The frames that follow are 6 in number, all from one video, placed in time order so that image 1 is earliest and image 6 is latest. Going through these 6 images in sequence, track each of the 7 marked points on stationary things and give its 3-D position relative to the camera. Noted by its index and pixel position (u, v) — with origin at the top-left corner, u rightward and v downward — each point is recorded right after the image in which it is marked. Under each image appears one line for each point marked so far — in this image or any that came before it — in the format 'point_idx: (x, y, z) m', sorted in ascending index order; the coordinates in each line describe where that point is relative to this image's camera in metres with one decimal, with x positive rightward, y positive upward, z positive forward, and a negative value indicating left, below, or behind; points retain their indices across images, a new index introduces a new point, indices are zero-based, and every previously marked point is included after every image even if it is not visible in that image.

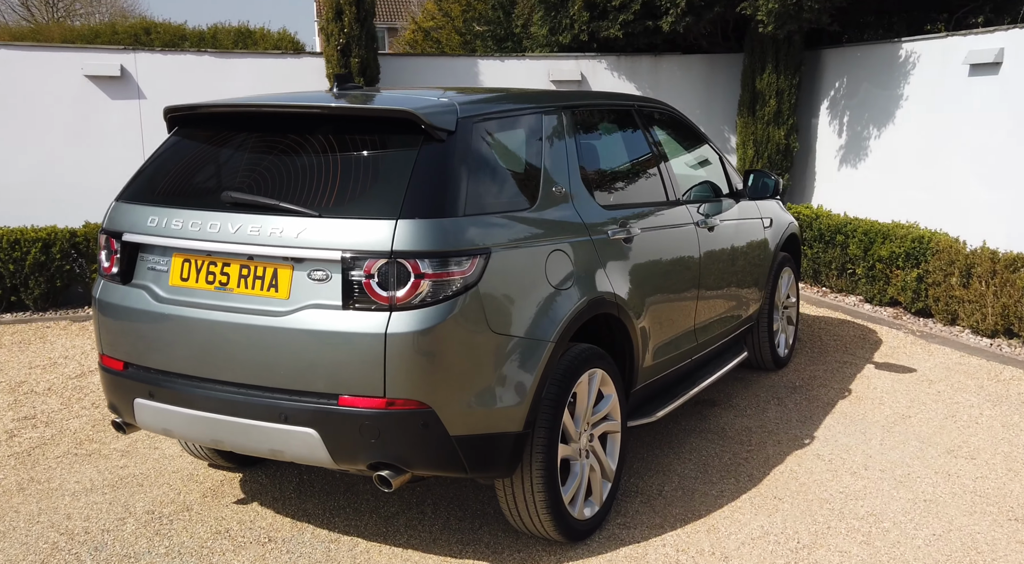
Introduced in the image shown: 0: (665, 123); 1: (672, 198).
0: (+0.9, +0.9, +4.9) m
1: (+0.8, +0.4, +4.5) m
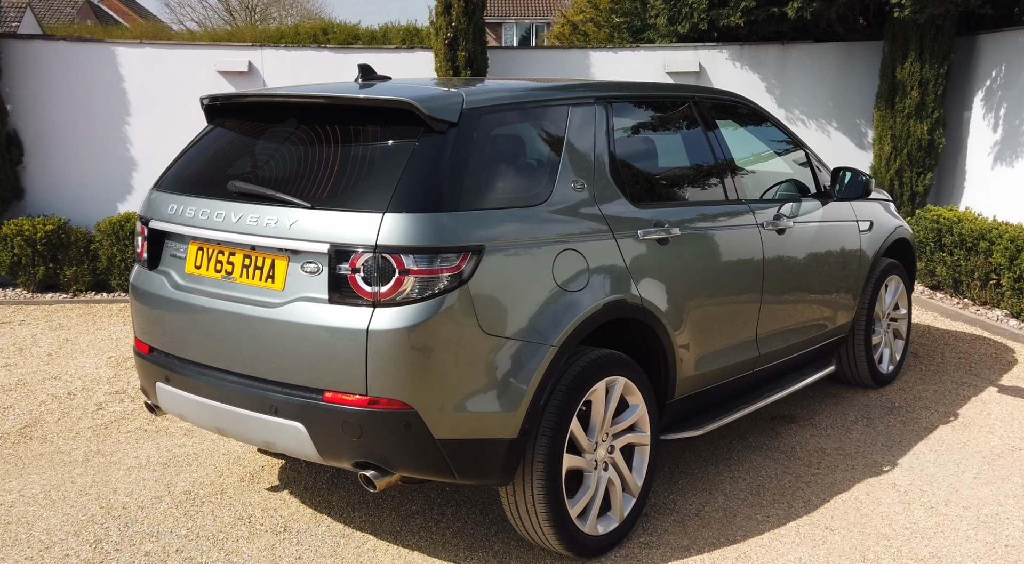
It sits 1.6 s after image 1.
0: (+1.2, +0.8, +4.6) m
1: (+1.0, +0.4, +4.2) m
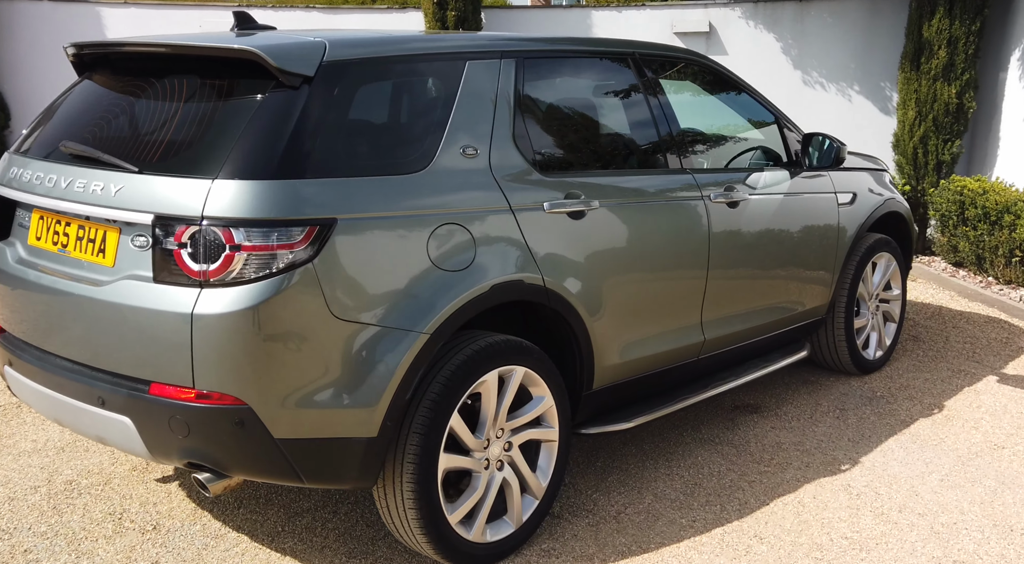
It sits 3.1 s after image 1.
0: (+0.9, +1.0, +4.1) m
1: (+0.7, +0.5, +3.7) m
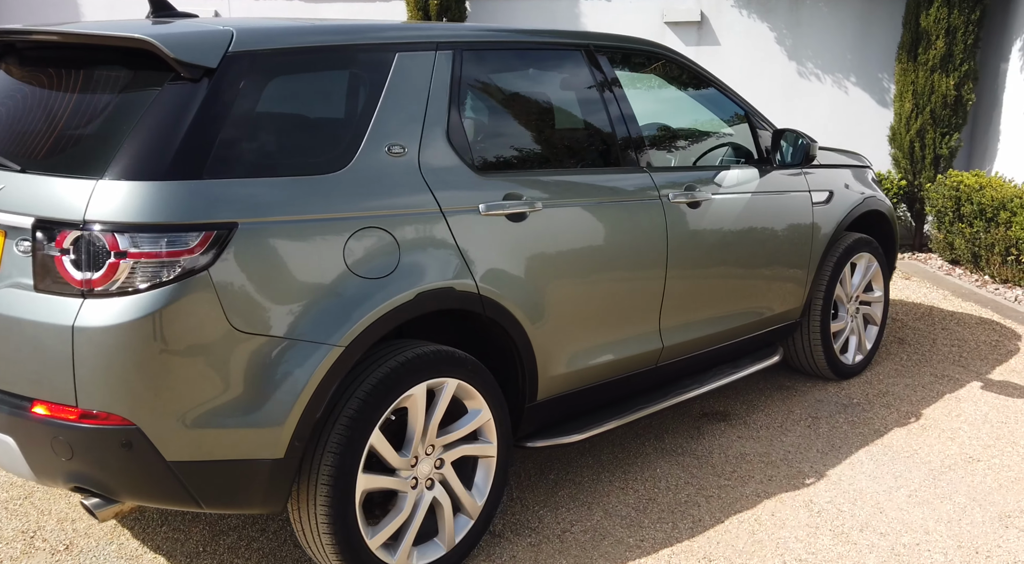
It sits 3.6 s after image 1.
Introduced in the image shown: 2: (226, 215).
0: (+0.7, +0.9, +3.9) m
1: (+0.5, +0.5, +3.5) m
2: (-0.8, +0.2, +2.4) m
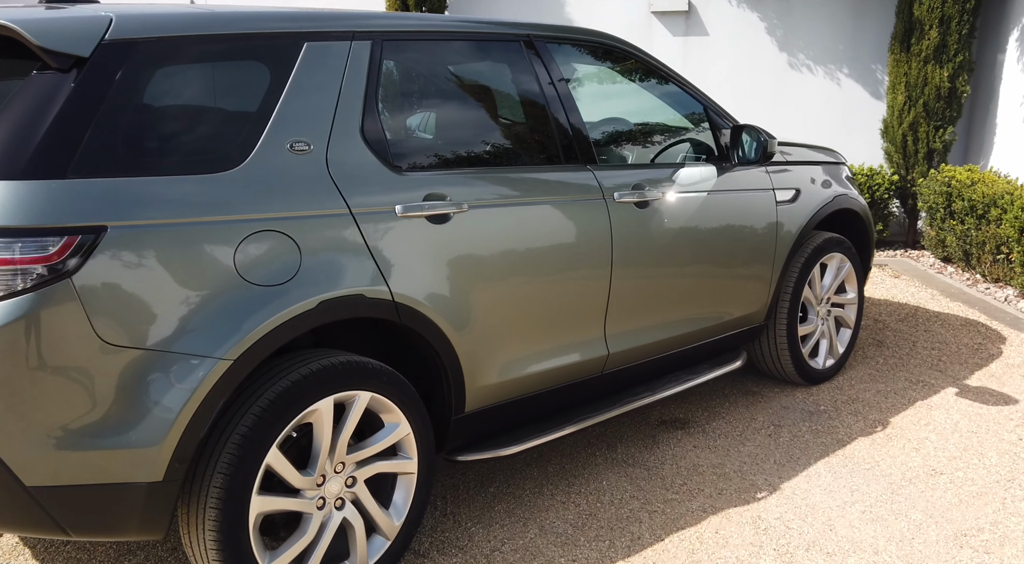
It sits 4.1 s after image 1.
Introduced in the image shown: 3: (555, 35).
0: (+0.4, +0.9, +3.7) m
1: (+0.2, +0.5, +3.3) m
2: (-1.0, +0.2, +2.2) m
3: (+0.1, +1.0, +3.5) m
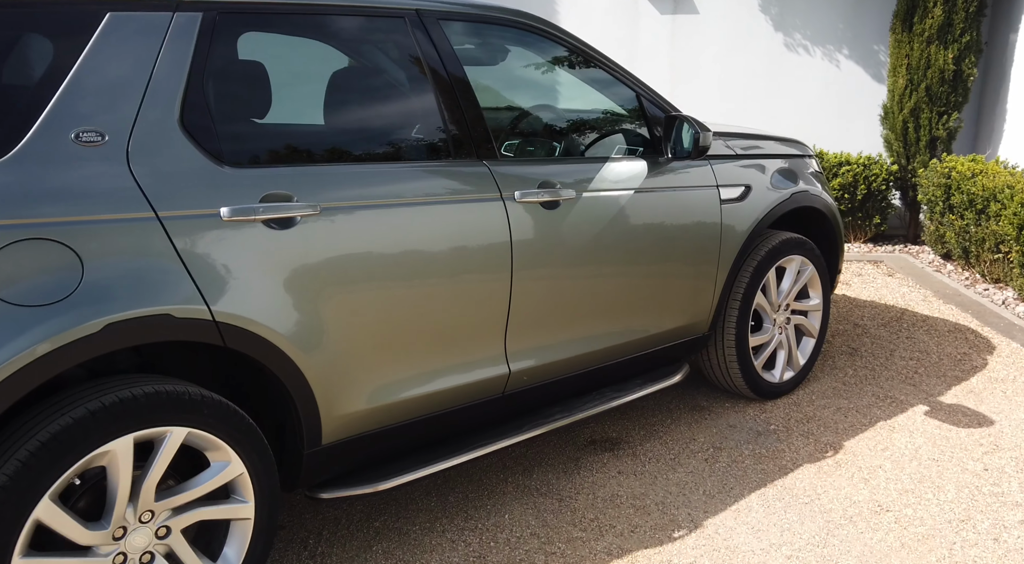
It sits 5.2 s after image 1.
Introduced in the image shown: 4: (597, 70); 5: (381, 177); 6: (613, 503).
0: (+0.1, +0.9, +3.2) m
1: (-0.2, +0.4, +2.9) m
2: (-1.4, +0.1, +1.8) m
3: (-0.2, +1.0, +3.0) m
4: (+0.1, +0.9, +3.4) m
5: (-0.4, +0.3, +2.7) m
6: (+0.4, -0.8, +3.2) m
